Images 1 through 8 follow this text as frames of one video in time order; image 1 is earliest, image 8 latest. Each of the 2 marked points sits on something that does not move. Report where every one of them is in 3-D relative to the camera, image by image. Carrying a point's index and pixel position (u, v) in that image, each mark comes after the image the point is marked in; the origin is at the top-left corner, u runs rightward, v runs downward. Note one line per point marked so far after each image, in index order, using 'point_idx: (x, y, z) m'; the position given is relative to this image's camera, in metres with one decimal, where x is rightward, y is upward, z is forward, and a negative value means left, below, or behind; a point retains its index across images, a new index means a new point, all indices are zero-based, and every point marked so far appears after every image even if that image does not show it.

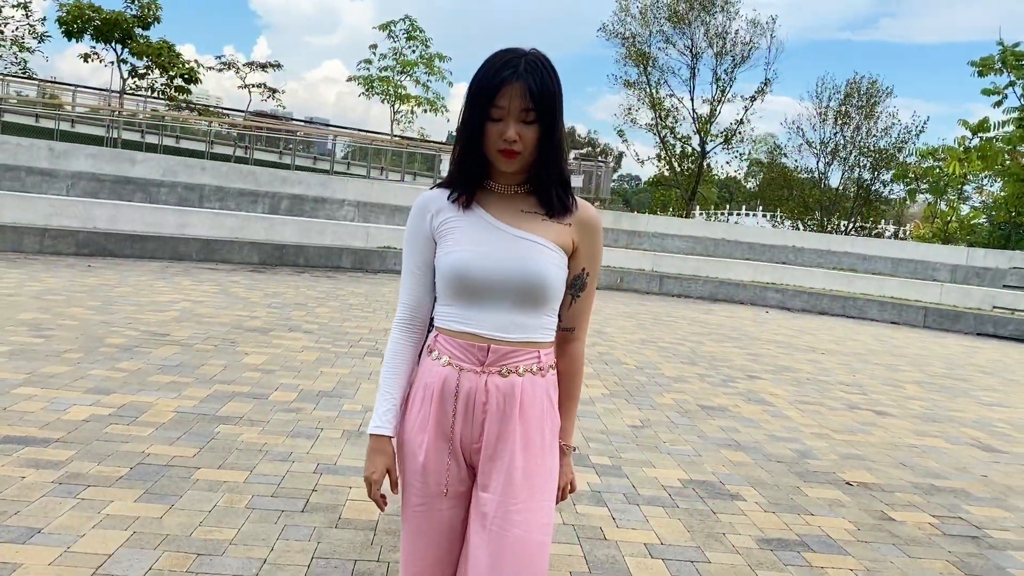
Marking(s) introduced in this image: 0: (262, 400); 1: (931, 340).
0: (-1.4, -0.6, +4.9) m
1: (+6.0, -0.8, +12.8) m
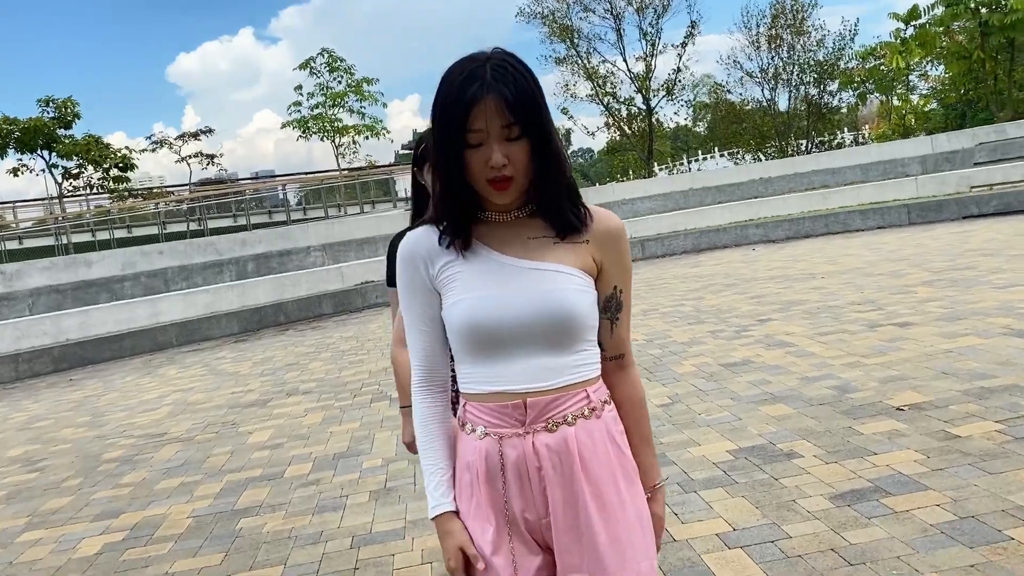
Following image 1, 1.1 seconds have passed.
0: (-1.2, -1.0, +4.7) m
1: (+5.8, +0.7, +12.6) m
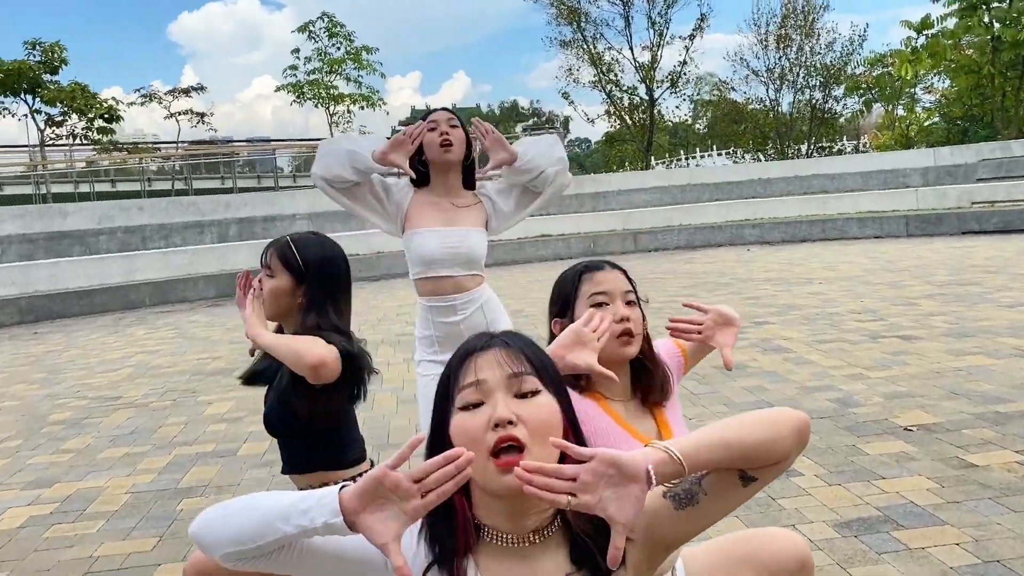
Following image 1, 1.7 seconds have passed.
0: (-1.4, -0.8, +4.3) m
1: (+5.7, +0.5, +12.3) m
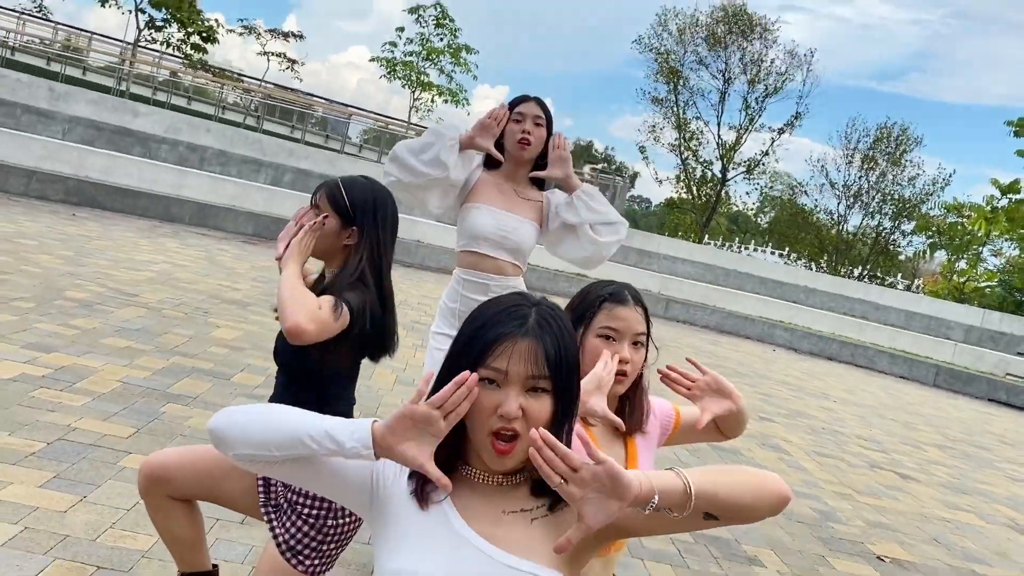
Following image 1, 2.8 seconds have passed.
0: (-1.4, -0.4, +4.3) m
1: (+5.9, -1.6, +12.2) m
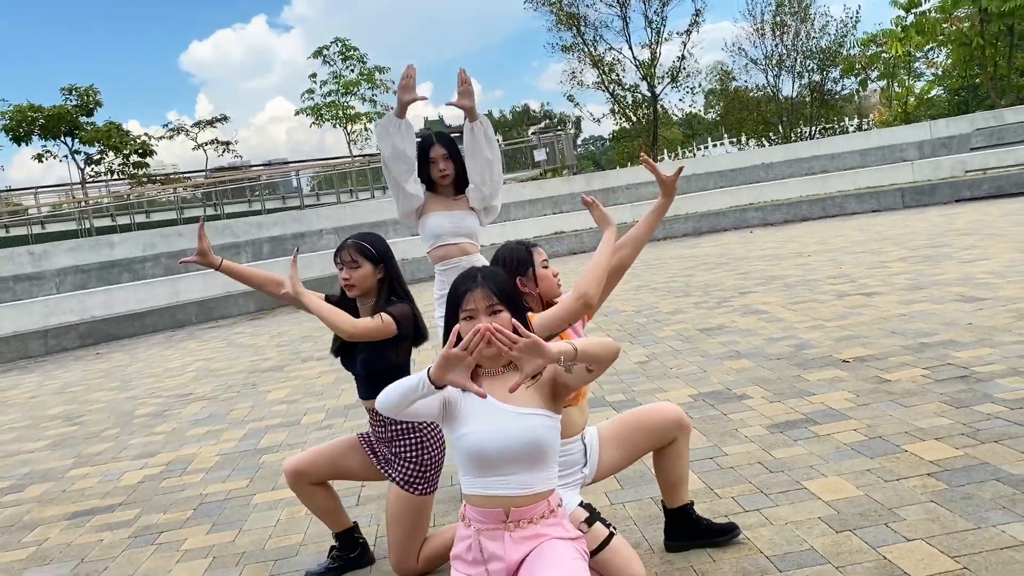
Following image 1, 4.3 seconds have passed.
0: (-1.3, -0.8, +5.2) m
1: (+5.9, +1.0, +13.1) m
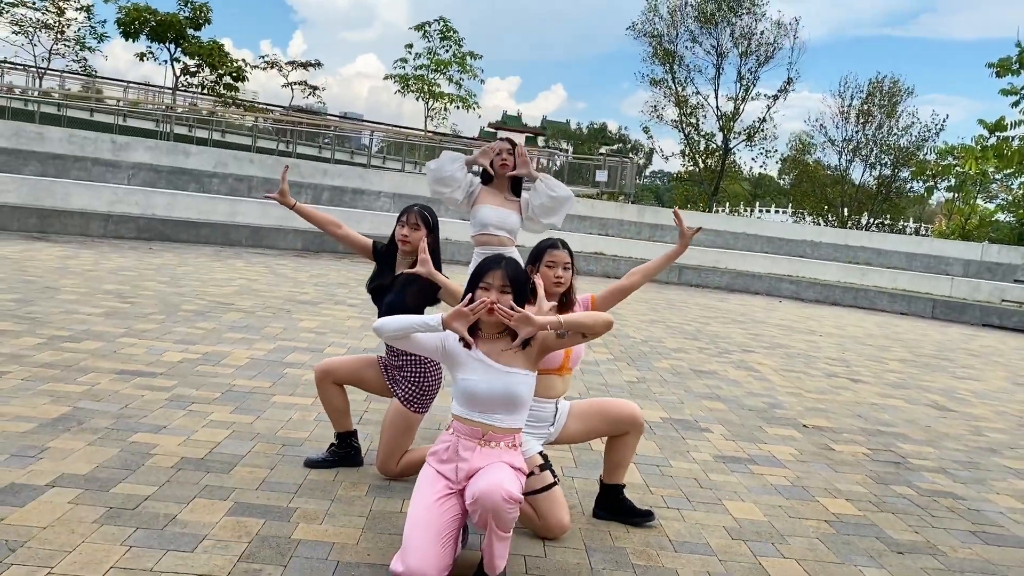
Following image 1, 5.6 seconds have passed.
0: (-1.3, -0.4, +5.9) m
1: (+6.4, -0.6, +13.5) m
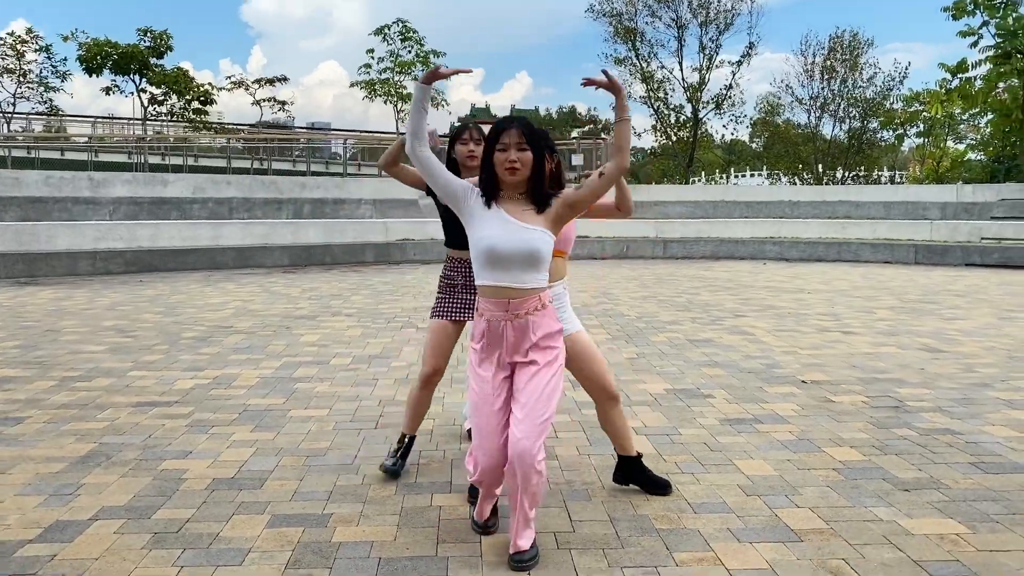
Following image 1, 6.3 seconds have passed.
0: (-1.3, -0.5, +6.0) m
1: (+6.3, +0.2, +13.7) m
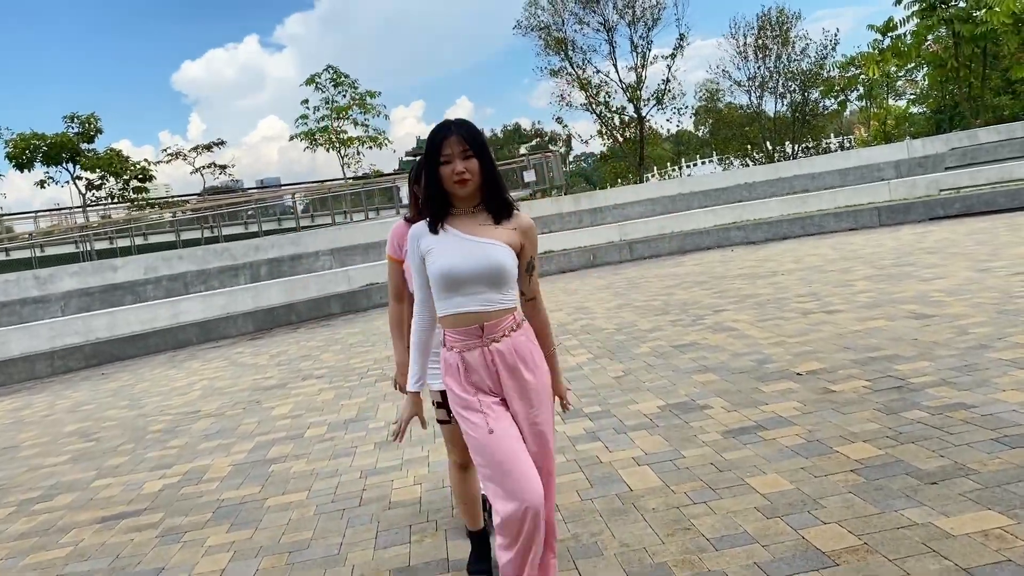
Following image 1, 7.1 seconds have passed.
0: (-1.4, -1.0, +5.7) m
1: (+5.7, +0.8, +13.6) m
